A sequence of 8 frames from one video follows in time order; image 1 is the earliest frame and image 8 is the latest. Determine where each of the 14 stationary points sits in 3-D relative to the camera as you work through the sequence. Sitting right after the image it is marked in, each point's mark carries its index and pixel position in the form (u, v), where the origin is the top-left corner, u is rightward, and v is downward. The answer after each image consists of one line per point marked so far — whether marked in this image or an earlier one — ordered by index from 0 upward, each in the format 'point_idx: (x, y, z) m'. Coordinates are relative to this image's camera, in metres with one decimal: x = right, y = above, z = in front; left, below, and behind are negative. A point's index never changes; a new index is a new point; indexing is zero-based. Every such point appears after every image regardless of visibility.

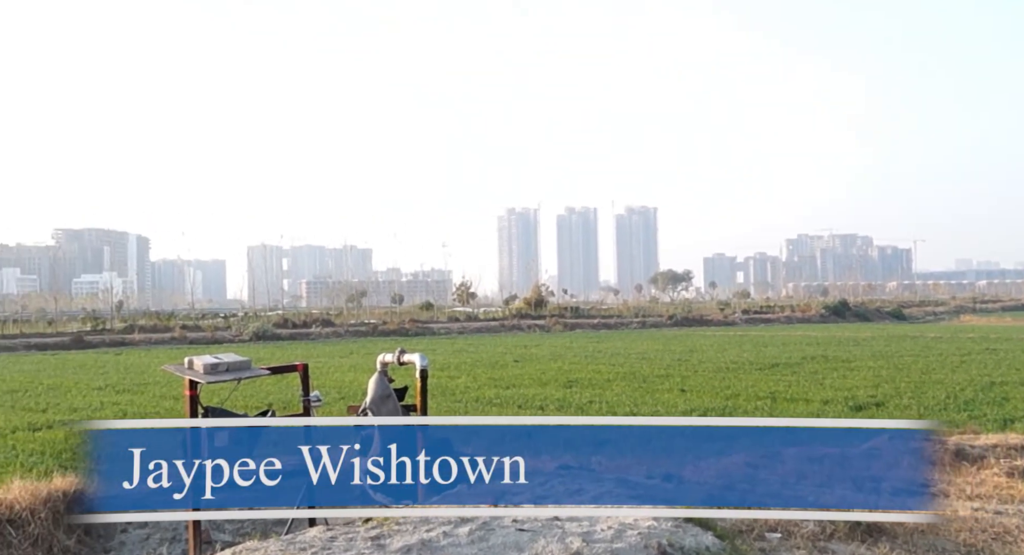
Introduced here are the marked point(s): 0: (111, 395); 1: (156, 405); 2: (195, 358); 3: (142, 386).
0: (-7.4, -2.2, +18.5) m
1: (-6.4, -2.3, +17.8) m
2: (-4.7, -1.2, +14.6) m
3: (-7.1, -2.1, +19.2) m
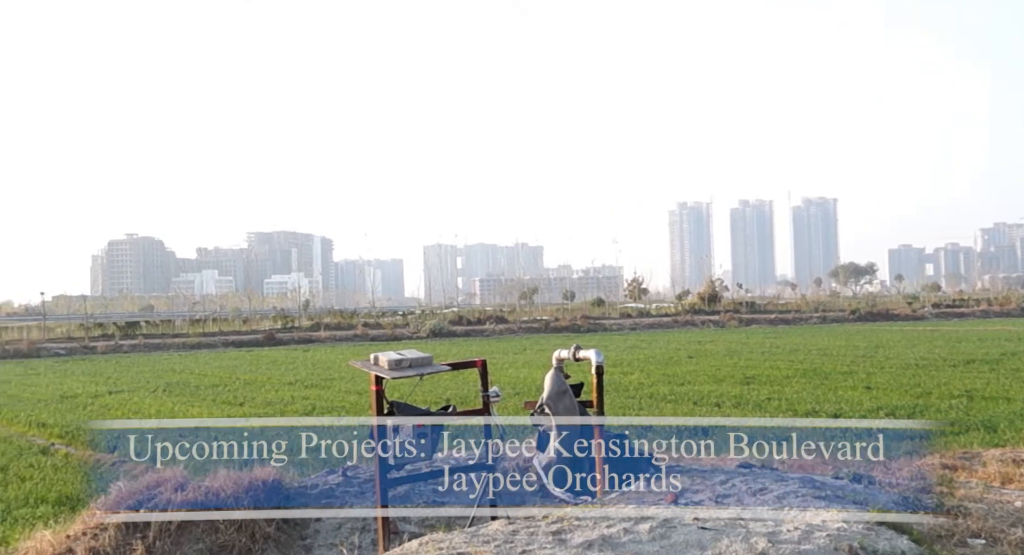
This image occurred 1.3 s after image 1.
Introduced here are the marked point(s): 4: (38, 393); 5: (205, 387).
0: (-4.1, -2.2, +19.4) m
1: (-3.2, -2.3, +18.5) m
2: (-2.0, -1.2, +15.1) m
3: (-3.7, -2.1, +20.0) m
4: (-8.9, -2.2, +19.0) m
5: (-5.9, -2.1, +19.4) m
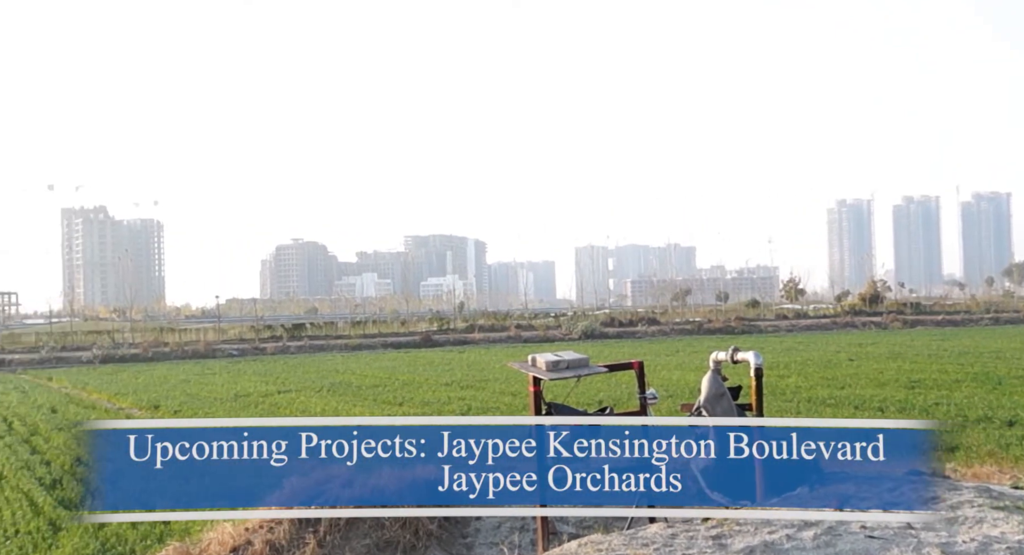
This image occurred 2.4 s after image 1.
0: (-1.1, -2.2, +19.7) m
1: (-0.3, -2.3, +18.7) m
2: (+0.4, -1.2, +15.2) m
3: (-0.6, -2.1, +20.3) m
4: (-5.9, -2.3, +20.0) m
5: (-2.9, -2.2, +20.0) m
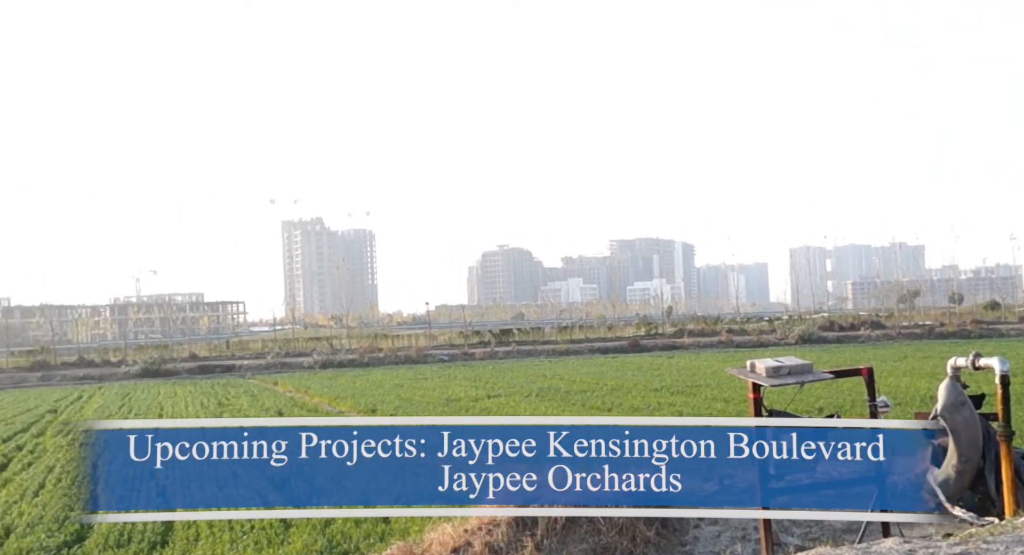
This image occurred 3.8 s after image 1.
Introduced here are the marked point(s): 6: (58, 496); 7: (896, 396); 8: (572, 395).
0: (+3.0, -2.3, +19.2) m
1: (+3.6, -2.4, +18.1) m
2: (+3.6, -1.2, +14.5) m
3: (+3.6, -2.2, +19.6) m
4: (-1.7, -2.5, +20.4) m
5: (+1.2, -2.3, +19.8) m
6: (-5.9, -2.9, +13.2) m
7: (+7.6, -2.4, +19.8) m
8: (+1.2, -2.3, +19.5) m
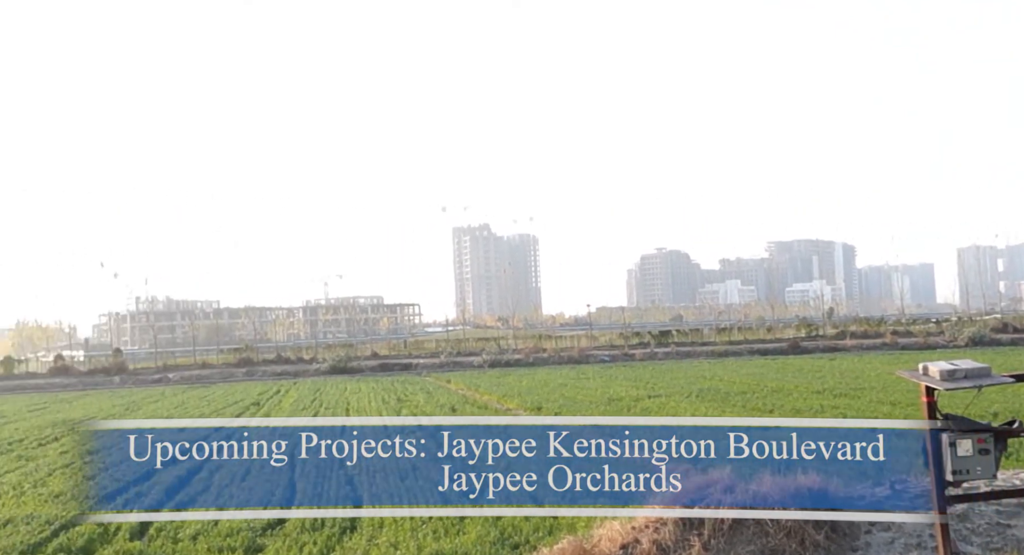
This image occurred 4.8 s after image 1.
0: (+6.1, -2.3, +19.0) m
1: (+6.5, -2.4, +17.8) m
2: (+6.0, -1.2, +14.2) m
3: (+6.7, -2.3, +19.3) m
4: (+1.6, -2.5, +20.8) m
5: (+4.4, -2.4, +19.8) m
6: (-3.6, -2.9, +14.2) m
7: (+10.7, -2.4, +19.0) m
8: (+4.3, -2.4, +19.5) m
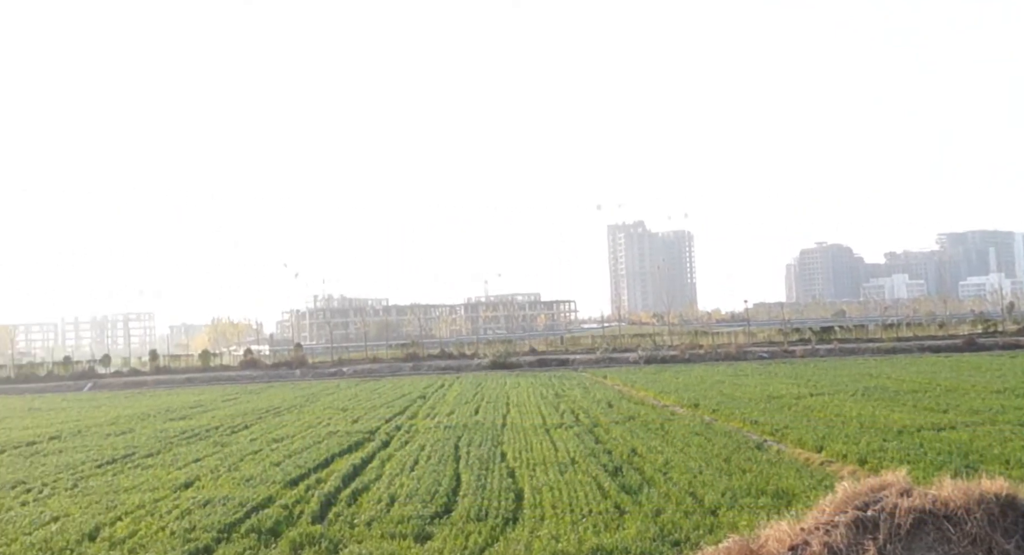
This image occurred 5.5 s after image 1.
0: (+9.0, -2.2, +18.1) m
1: (+9.2, -2.3, +16.8) m
2: (+8.2, -1.1, +13.3) m
3: (+9.7, -2.1, +18.3) m
4: (+4.8, -2.4, +20.5) m
5: (+7.5, -2.3, +19.1) m
6: (-1.2, -2.9, +14.8) m
7: (+13.6, -2.2, +17.4) m
8: (+7.3, -2.3, +18.9) m
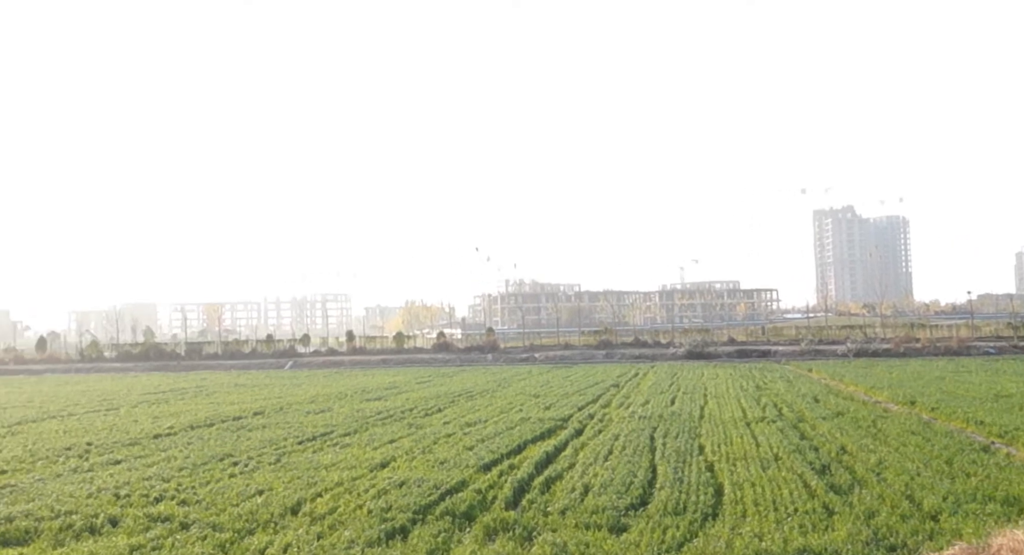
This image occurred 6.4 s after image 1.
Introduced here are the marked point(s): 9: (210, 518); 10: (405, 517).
0: (+12.3, -2.0, +15.7) m
1: (+12.3, -2.0, +14.4) m
2: (+10.6, -0.8, +11.2) m
3: (+13.0, -1.9, +15.8) m
4: (+8.7, -2.2, +18.8) m
5: (+11.0, -2.0, +17.0) m
6: (+1.6, -2.7, +14.5) m
7: (+16.7, -1.9, +14.1) m
8: (+10.8, -2.0, +16.8) m
9: (-3.5, -2.8, +11.4) m
10: (-1.2, -2.8, +11.4) m
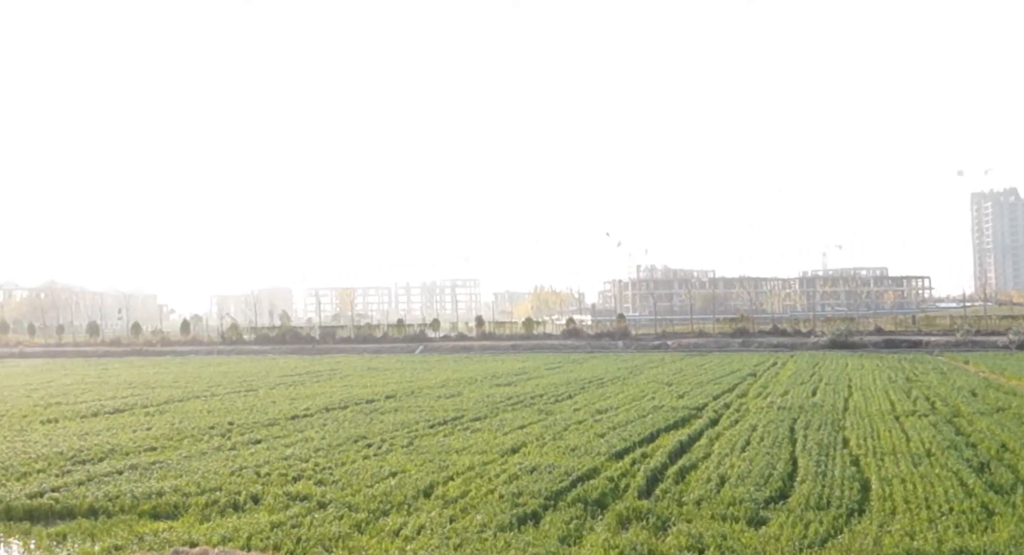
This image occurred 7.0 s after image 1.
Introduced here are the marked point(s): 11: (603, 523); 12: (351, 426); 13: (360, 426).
0: (+14.3, -1.7, +13.7) m
1: (+14.1, -1.7, +12.4) m
2: (+12.0, -0.6, +9.5) m
3: (+15.0, -1.6, +13.7) m
4: (+11.2, -1.9, +17.4) m
5: (+13.2, -1.7, +15.2) m
6: (+3.6, -2.5, +14.0) m
7: (+18.4, -1.6, +11.5) m
8: (+13.0, -1.7, +15.0) m
9: (-1.9, -2.6, +11.7) m
10: (+0.3, -2.6, +11.4) m
11: (+1.0, -2.7, +10.9) m
12: (-2.6, -2.6, +16.7) m
13: (-2.4, -2.6, +16.7) m
